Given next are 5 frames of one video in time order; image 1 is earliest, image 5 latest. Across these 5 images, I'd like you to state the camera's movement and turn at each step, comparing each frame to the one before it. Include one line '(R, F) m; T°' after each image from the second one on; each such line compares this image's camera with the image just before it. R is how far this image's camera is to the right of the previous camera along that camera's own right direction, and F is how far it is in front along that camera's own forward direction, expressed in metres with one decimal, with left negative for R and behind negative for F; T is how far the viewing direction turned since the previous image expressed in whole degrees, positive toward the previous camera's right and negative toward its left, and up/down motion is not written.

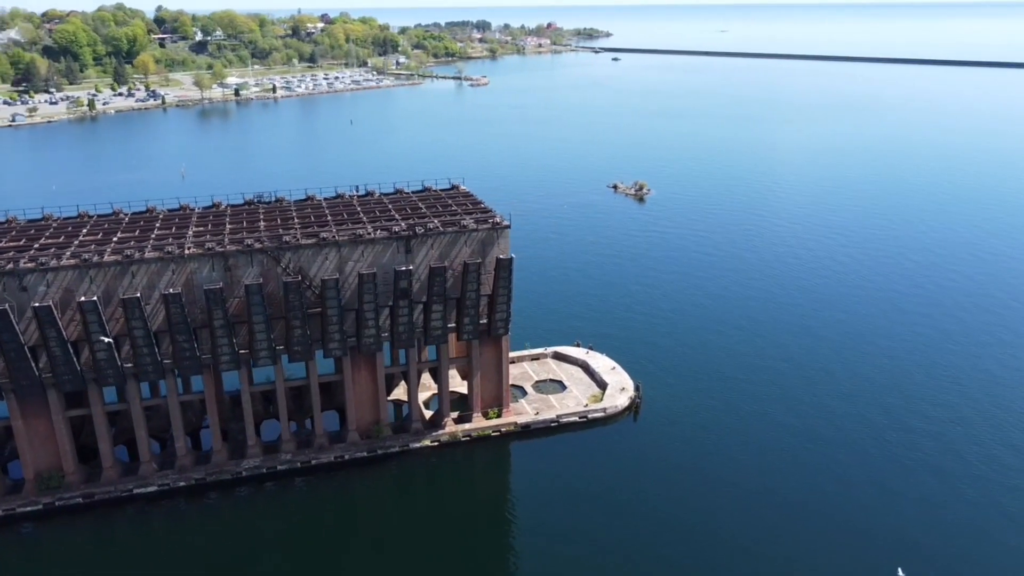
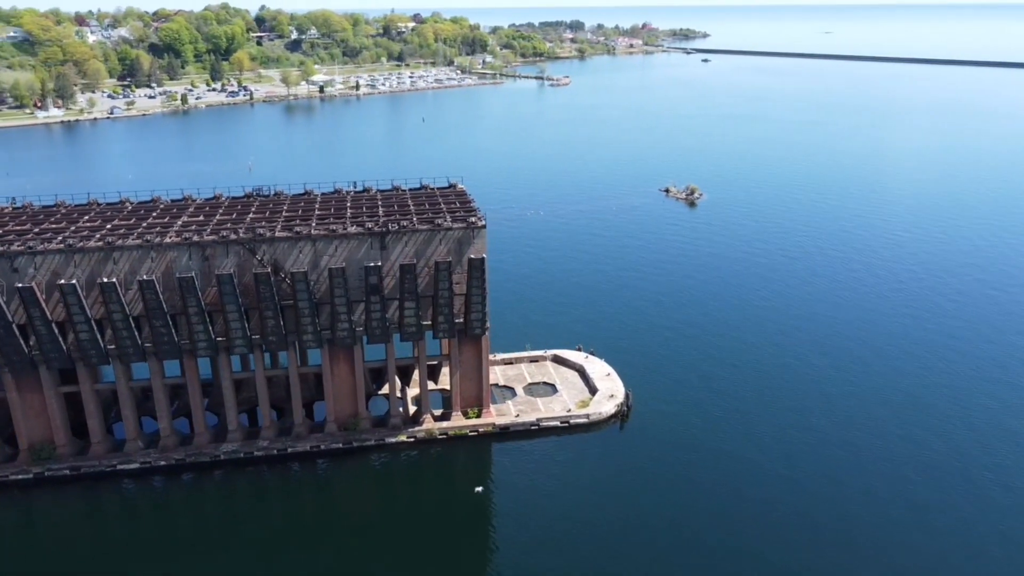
(+5.3, +0.5) m; -6°
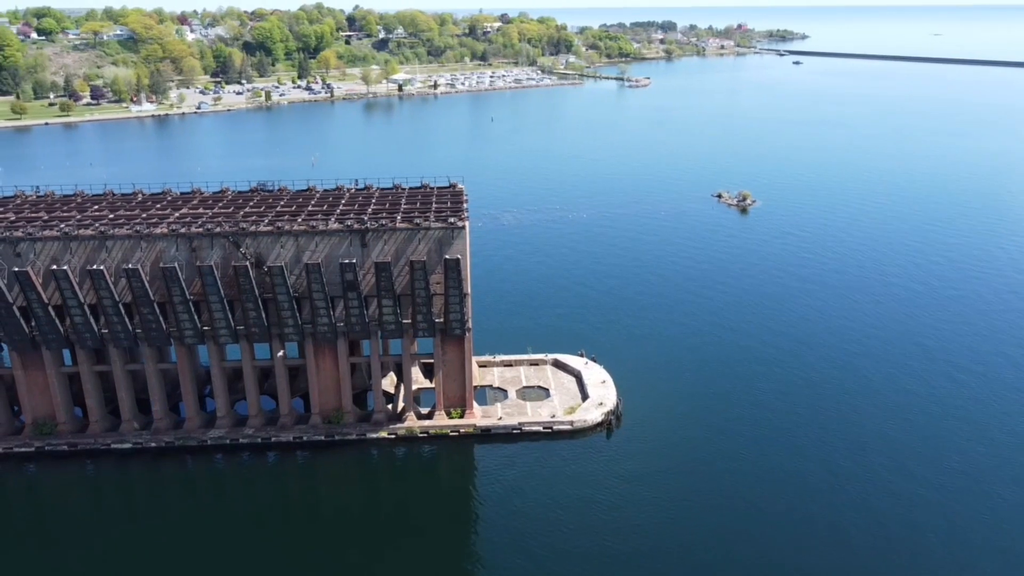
(+5.0, +0.5) m; -6°
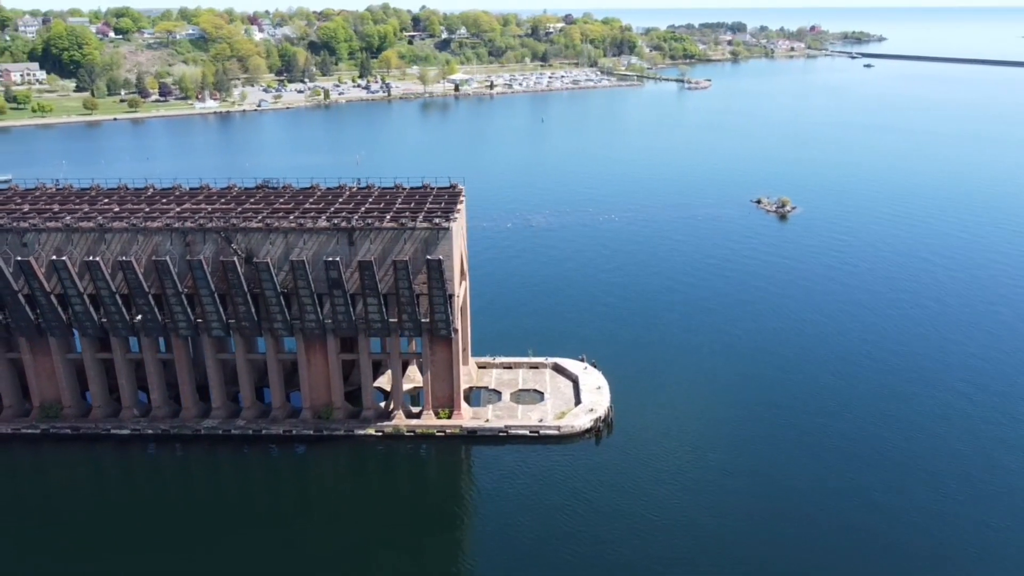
(+3.6, +0.3) m; -4°
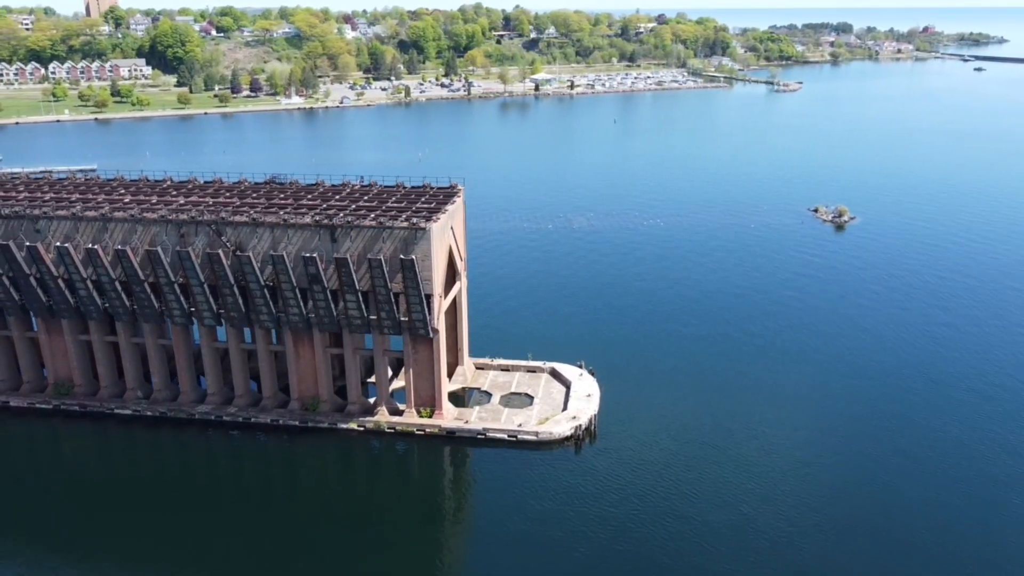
(+5.3, +0.5) m; -6°
